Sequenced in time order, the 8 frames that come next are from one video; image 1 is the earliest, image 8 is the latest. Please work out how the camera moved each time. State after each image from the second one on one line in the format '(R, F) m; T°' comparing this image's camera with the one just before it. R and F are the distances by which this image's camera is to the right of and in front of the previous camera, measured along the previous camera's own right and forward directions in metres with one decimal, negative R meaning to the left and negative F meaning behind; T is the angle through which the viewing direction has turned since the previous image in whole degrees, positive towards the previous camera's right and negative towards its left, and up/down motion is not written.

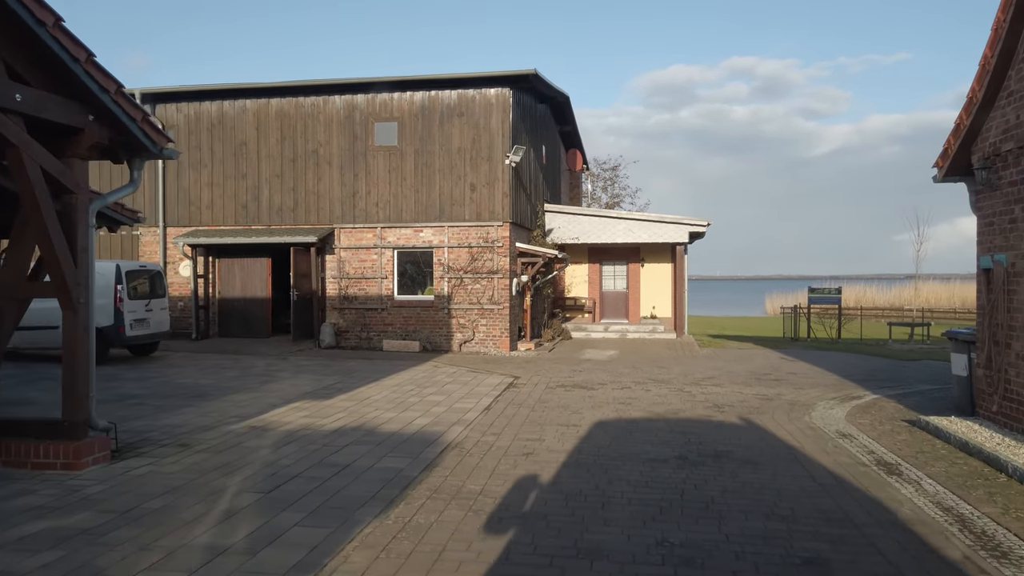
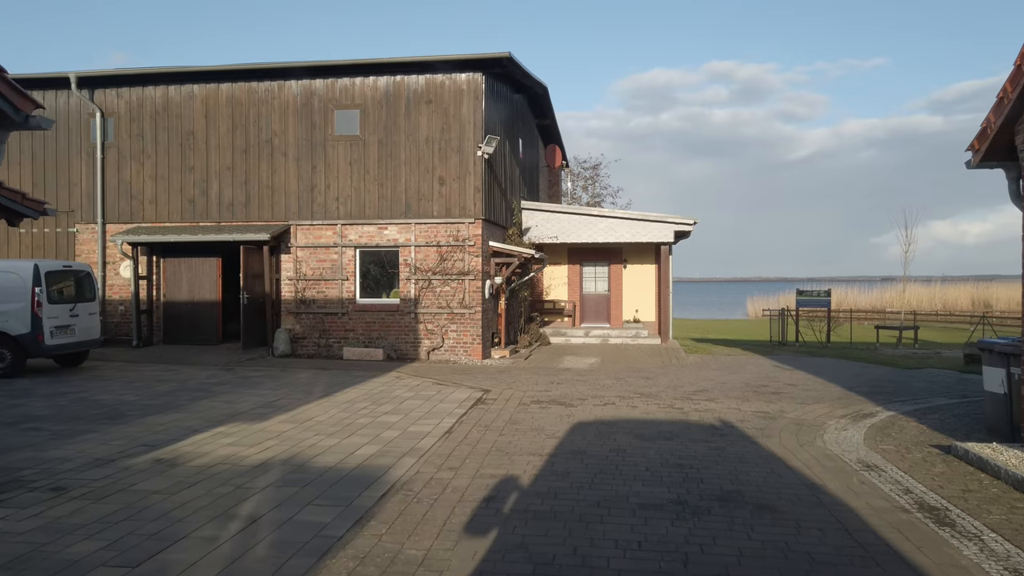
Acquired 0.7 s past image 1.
(+0.2, +1.3) m; +1°
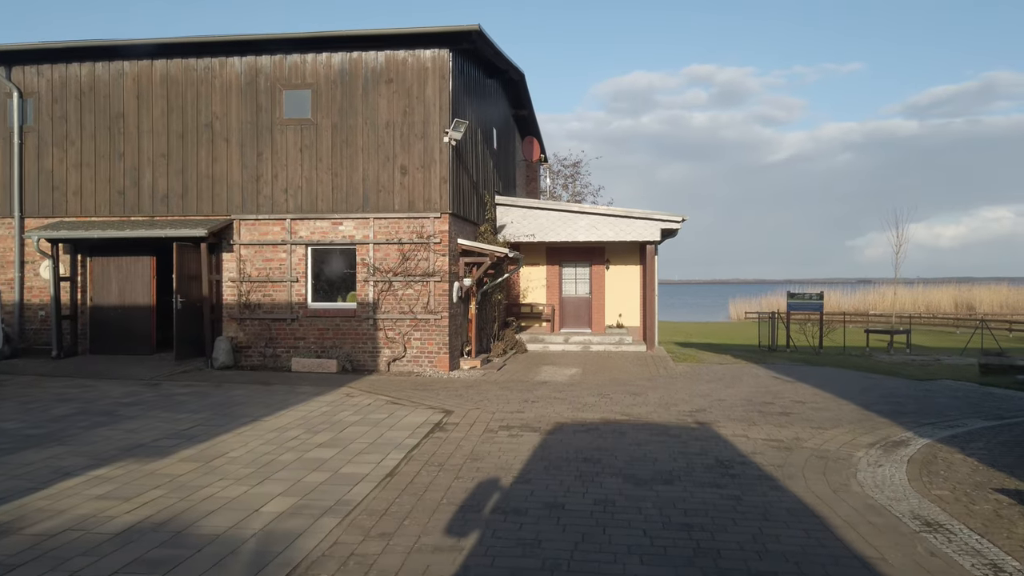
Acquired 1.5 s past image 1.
(+0.2, +1.5) m; +1°
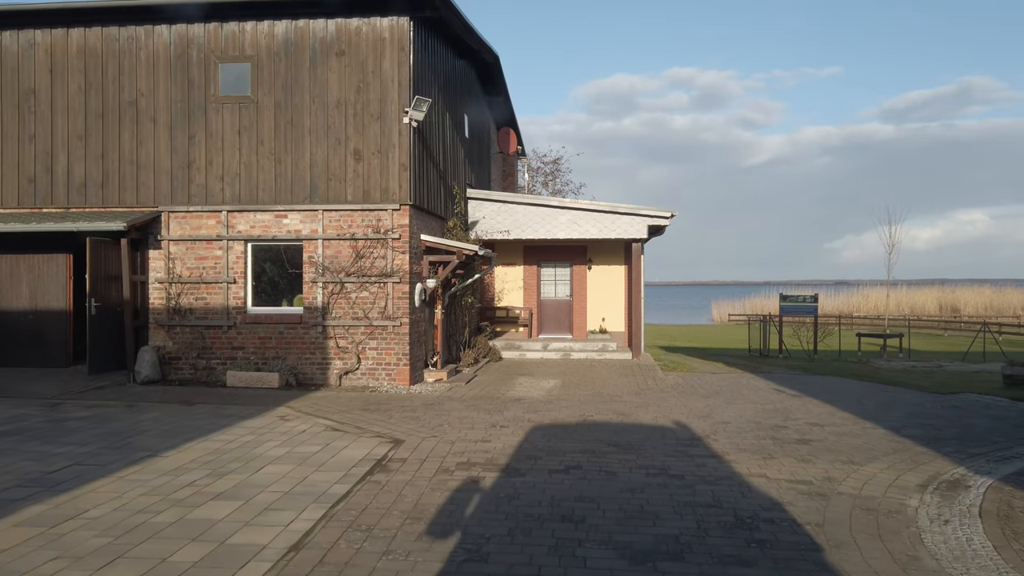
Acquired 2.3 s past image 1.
(+0.2, +1.6) m; +1°
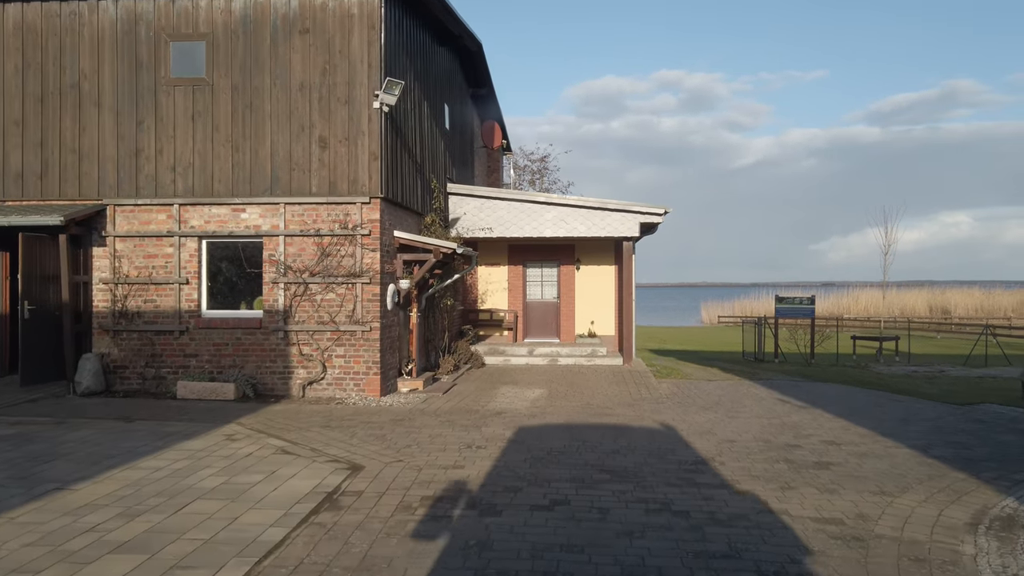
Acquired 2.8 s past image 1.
(+0.1, +1.0) m; +1°
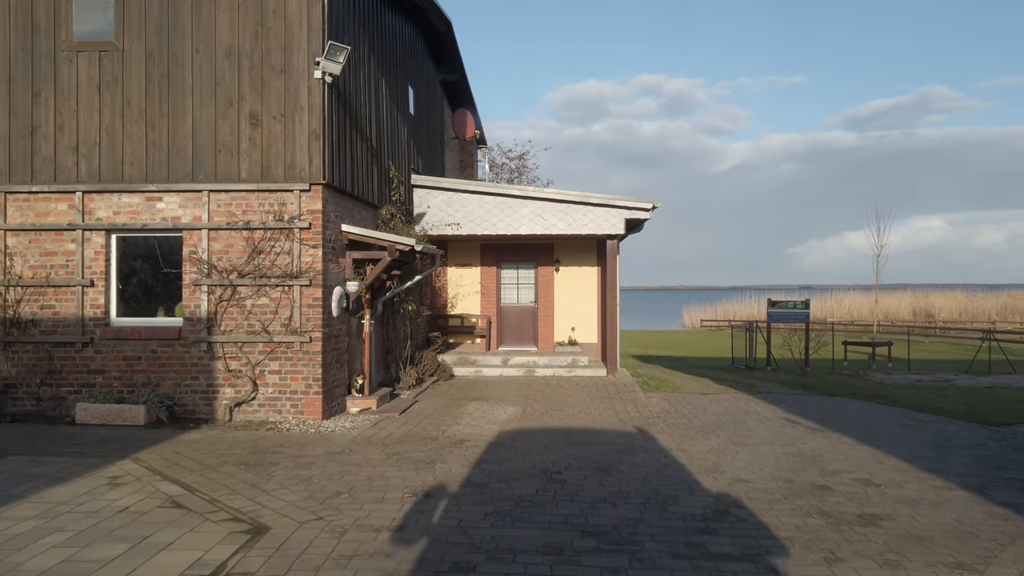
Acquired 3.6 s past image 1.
(+0.2, +1.5) m; +1°
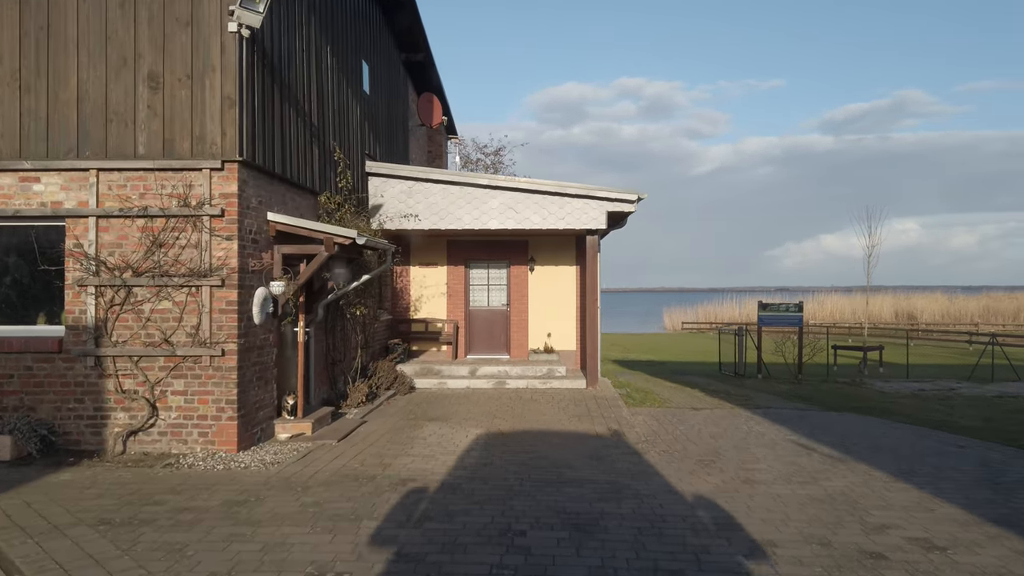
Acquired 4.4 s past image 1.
(+0.2, +1.5) m; +1°
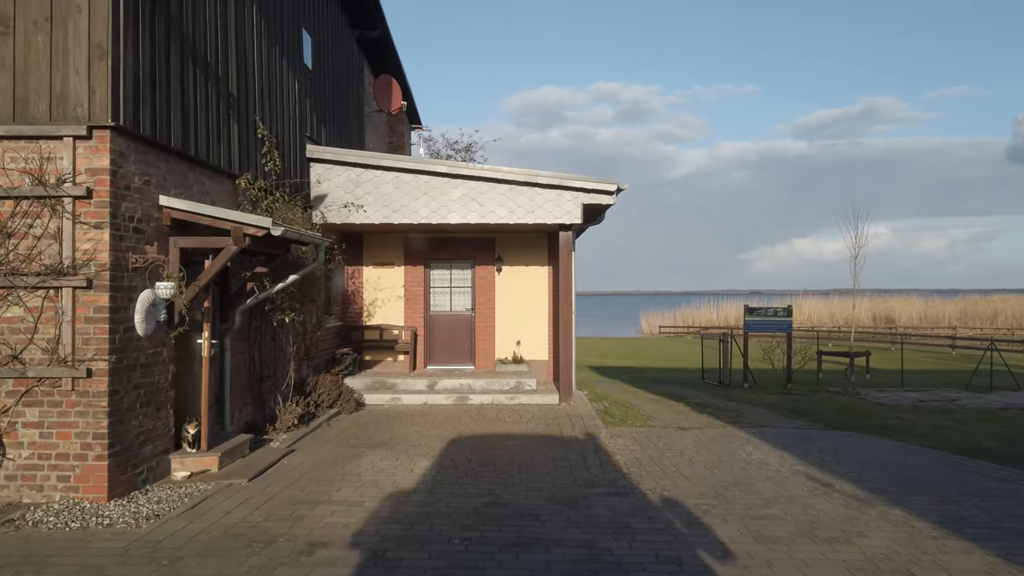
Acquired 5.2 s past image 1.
(+0.2, +1.4) m; +2°
